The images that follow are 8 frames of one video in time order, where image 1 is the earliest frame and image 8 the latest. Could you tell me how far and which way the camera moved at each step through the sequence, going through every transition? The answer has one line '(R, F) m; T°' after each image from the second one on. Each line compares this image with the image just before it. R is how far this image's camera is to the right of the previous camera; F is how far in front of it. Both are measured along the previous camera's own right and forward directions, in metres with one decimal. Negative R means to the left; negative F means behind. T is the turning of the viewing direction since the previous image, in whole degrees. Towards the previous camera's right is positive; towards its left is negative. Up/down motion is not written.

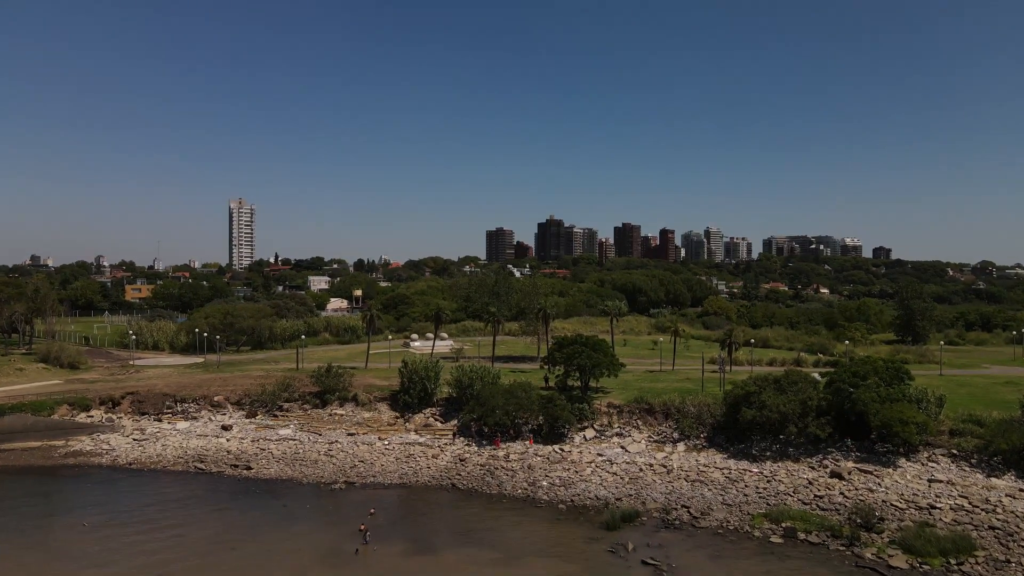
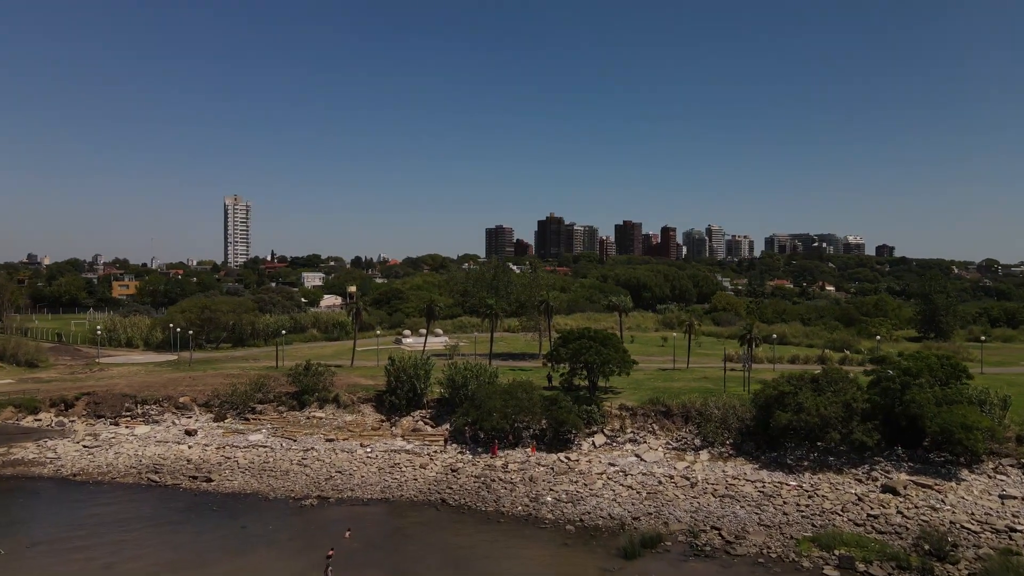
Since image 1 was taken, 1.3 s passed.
(0.0, +4.9) m; 0°
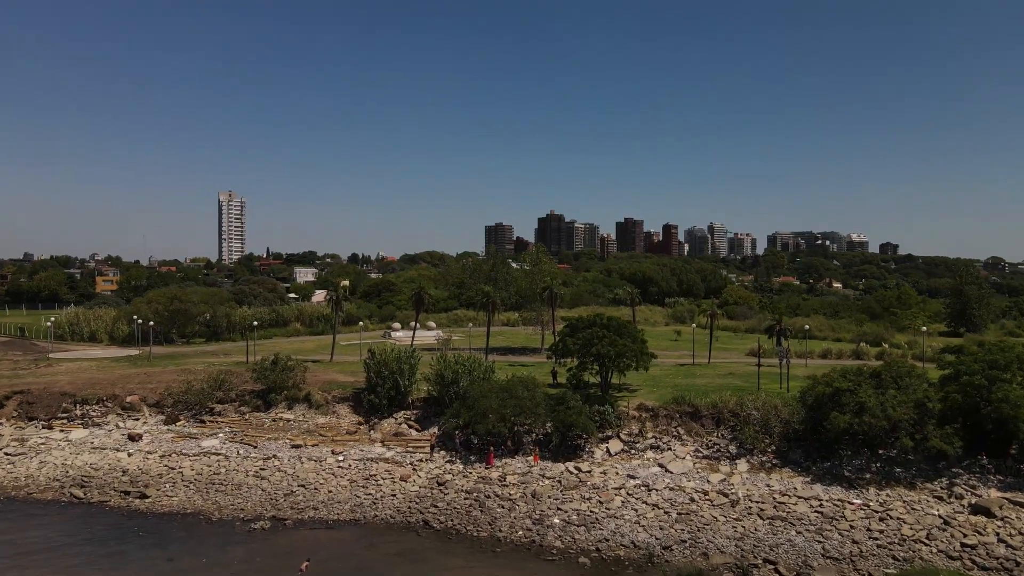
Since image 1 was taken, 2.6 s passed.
(0.0, +5.8) m; 0°
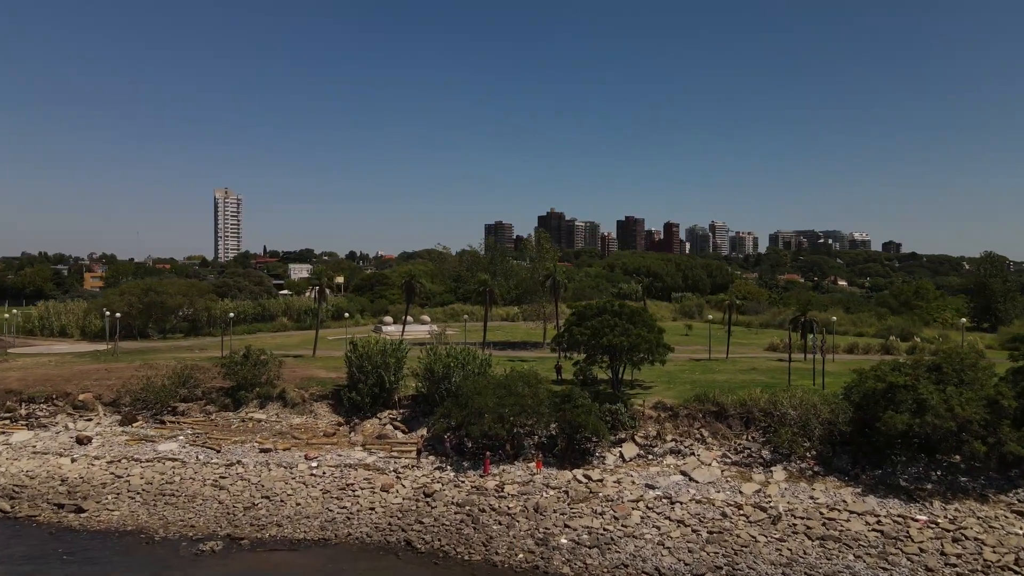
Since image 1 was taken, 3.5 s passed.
(0.0, +4.0) m; 0°
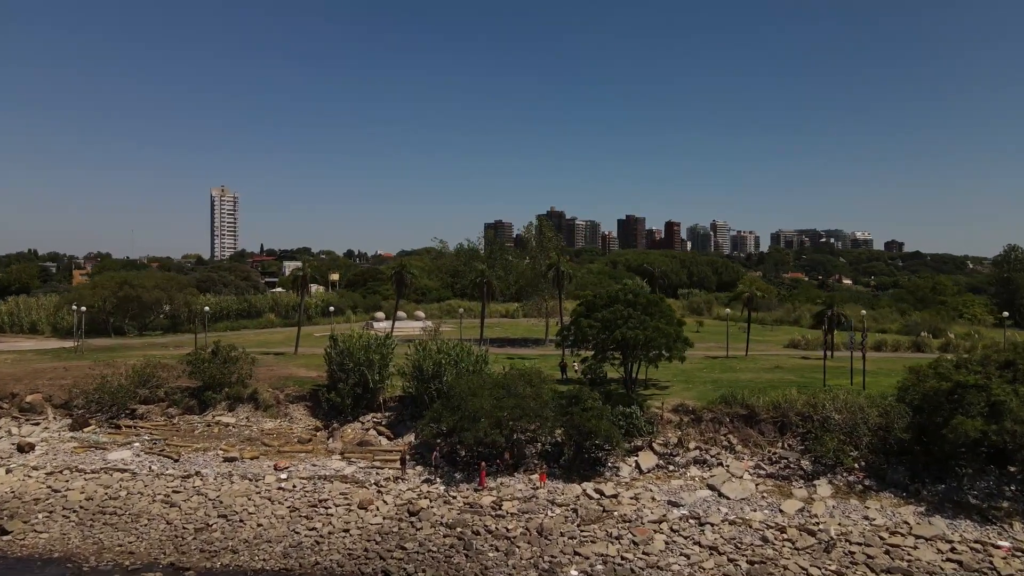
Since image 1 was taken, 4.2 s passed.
(0.0, +3.5) m; 0°
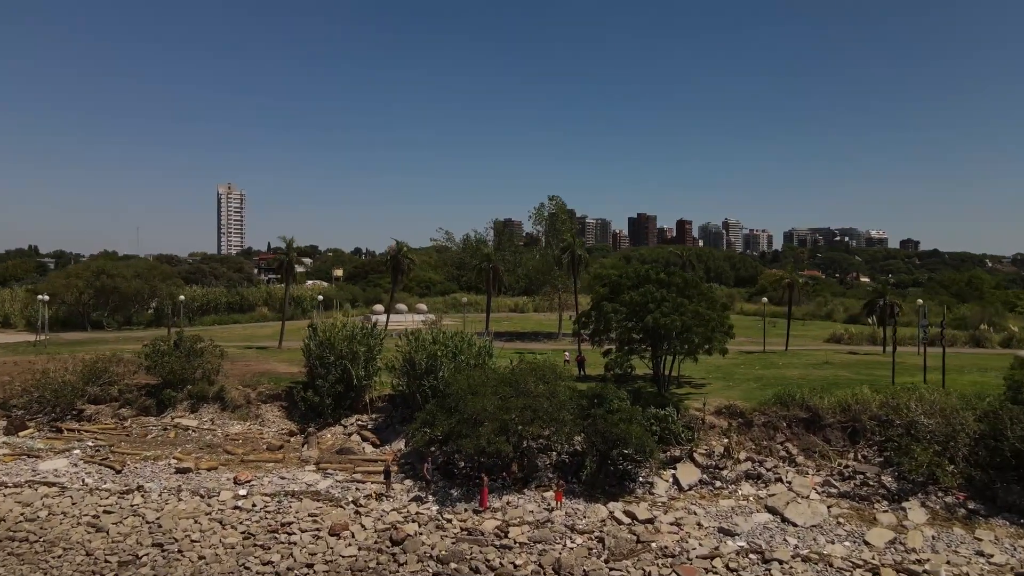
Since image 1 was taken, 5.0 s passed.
(0.0, +4.2) m; -1°
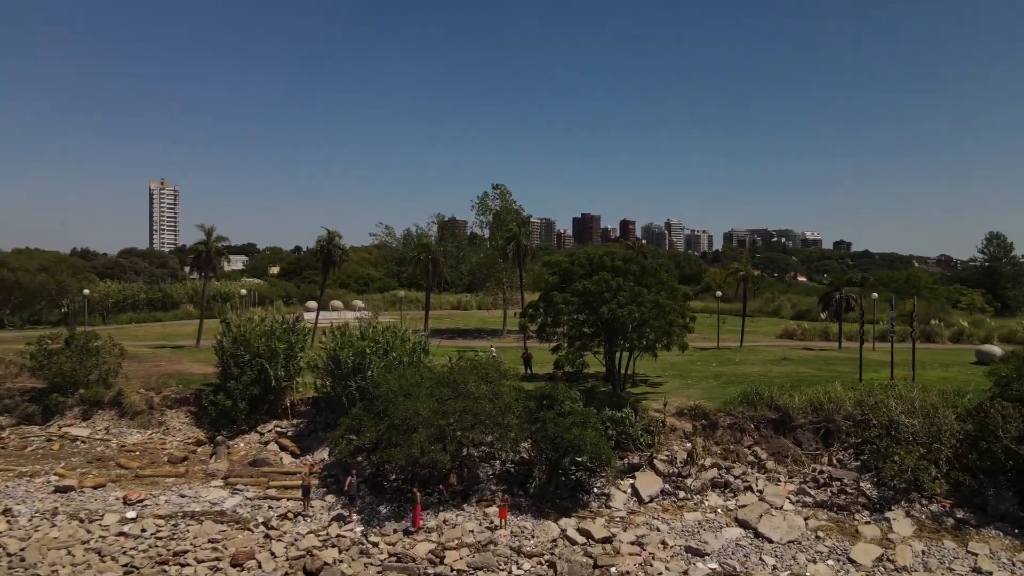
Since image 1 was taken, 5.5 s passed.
(+0.1, +2.3) m; +4°
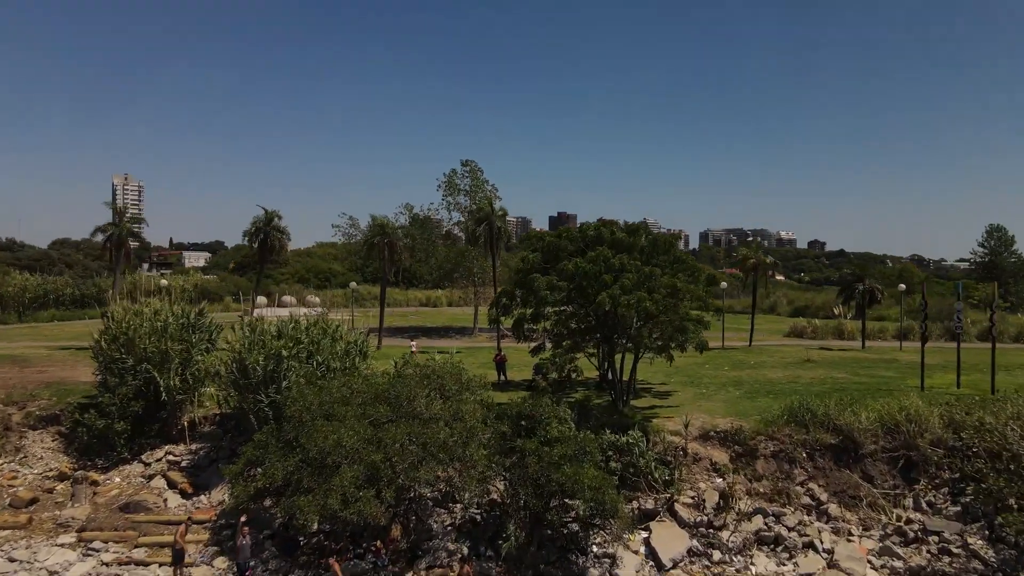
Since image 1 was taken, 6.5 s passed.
(+0.2, +4.8) m; +2°
